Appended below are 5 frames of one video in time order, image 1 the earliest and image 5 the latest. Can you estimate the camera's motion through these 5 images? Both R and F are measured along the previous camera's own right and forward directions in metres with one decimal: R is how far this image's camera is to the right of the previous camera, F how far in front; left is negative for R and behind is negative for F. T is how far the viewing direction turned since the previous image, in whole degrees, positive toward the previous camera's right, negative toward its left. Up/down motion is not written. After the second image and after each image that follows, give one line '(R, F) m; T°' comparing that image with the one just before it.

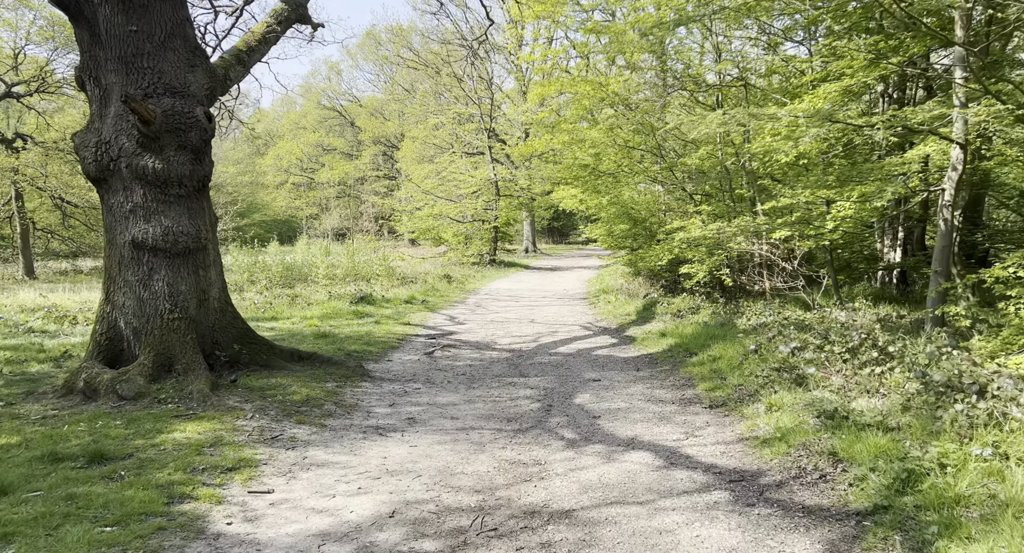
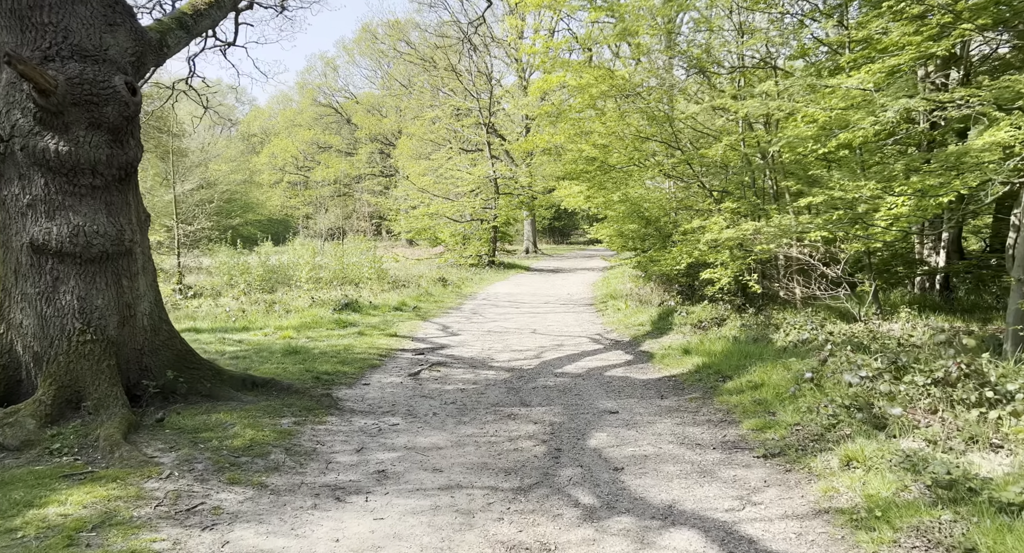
(0.0, +1.6) m; 0°
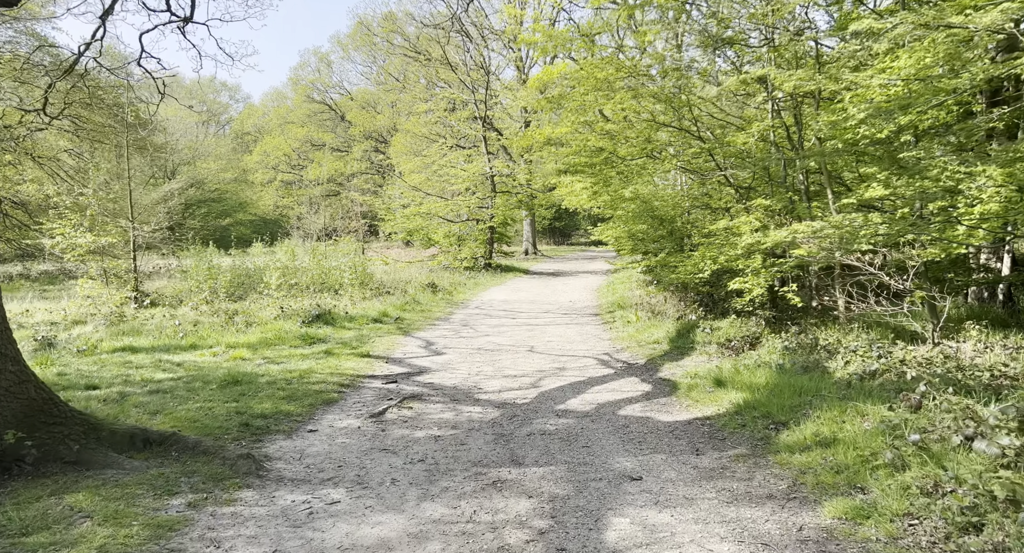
(+0.1, +2.0) m; 0°
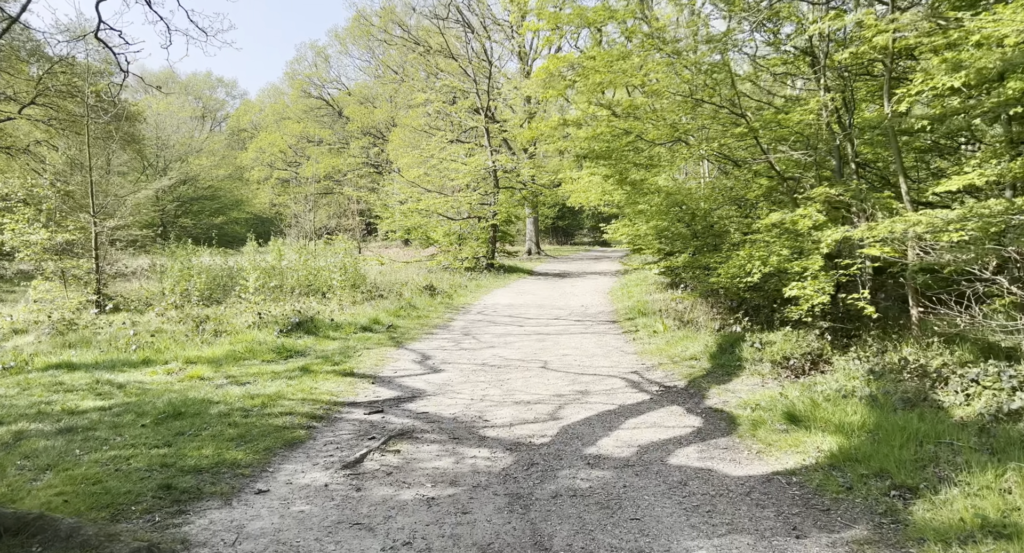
(-0.1, +1.8) m; 0°
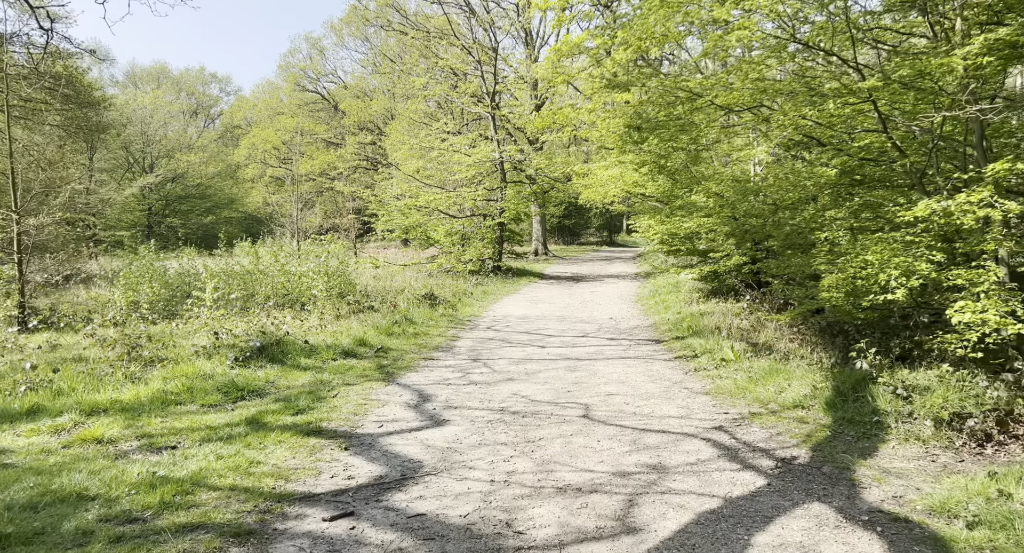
(-0.3, +2.8) m; 0°
